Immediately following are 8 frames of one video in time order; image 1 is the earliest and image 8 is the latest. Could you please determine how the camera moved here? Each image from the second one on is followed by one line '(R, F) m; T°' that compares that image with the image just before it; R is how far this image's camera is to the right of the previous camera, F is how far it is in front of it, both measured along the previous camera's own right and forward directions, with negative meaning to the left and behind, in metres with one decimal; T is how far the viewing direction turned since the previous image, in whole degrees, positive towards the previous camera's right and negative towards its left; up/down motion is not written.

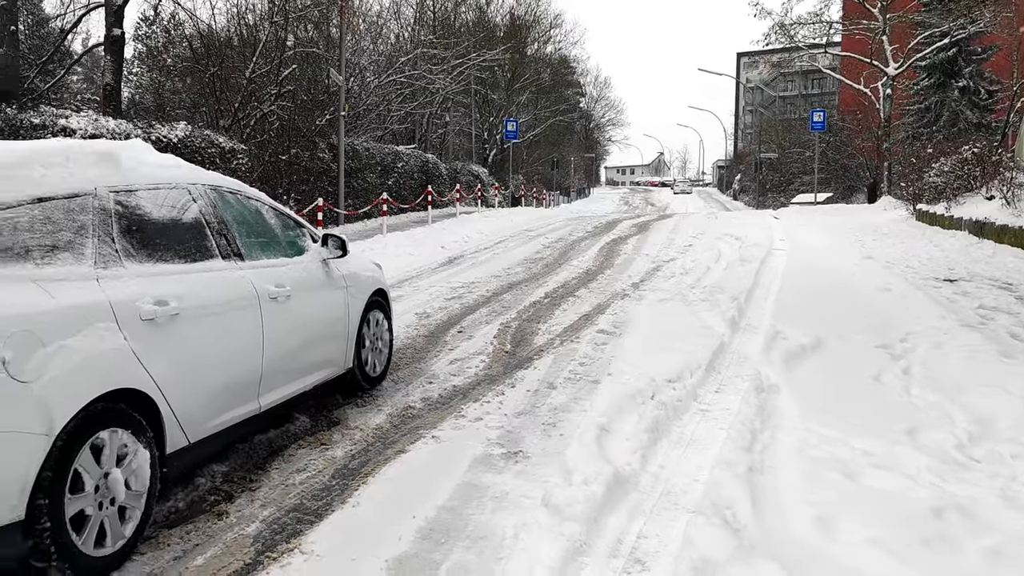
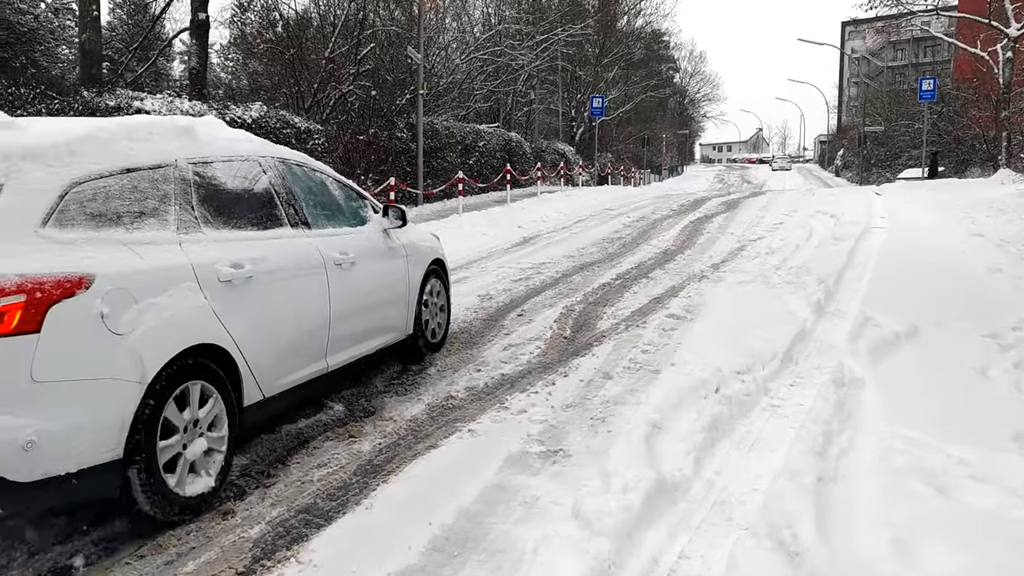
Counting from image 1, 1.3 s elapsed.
(+0.3, +0.4) m; -6°
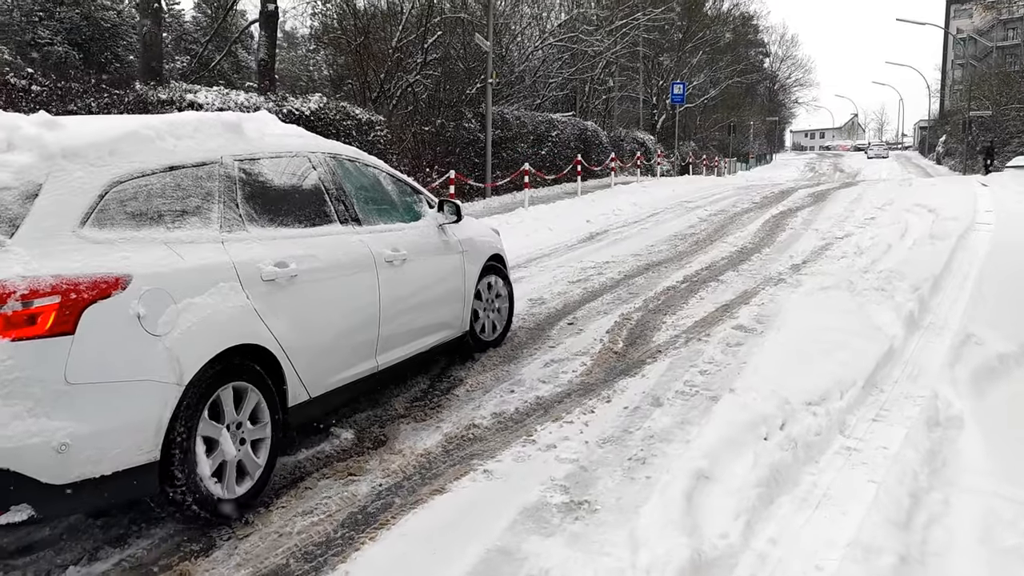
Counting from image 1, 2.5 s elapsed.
(+0.3, +0.6) m; -6°
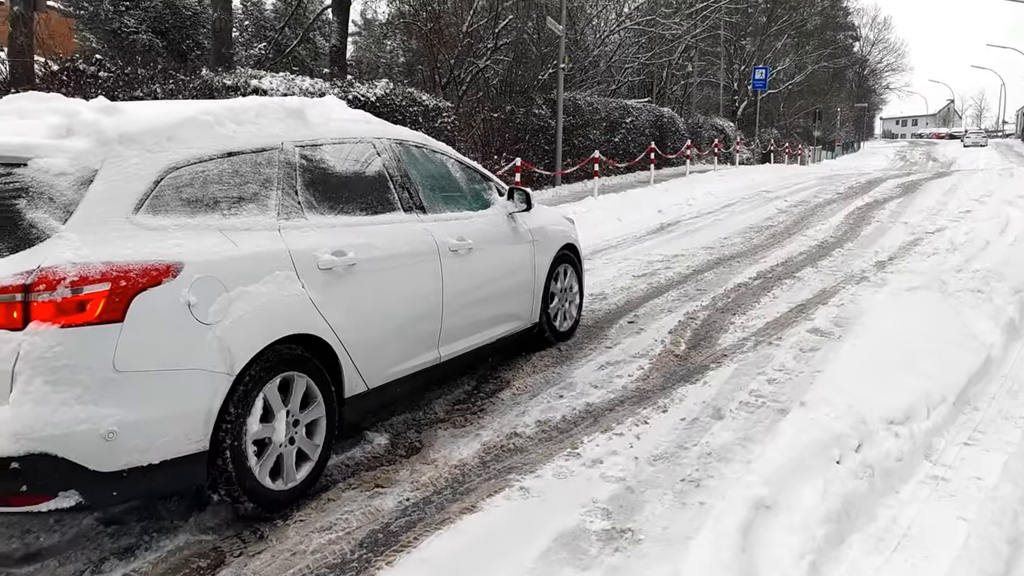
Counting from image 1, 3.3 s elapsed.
(+0.1, +0.3) m; -5°
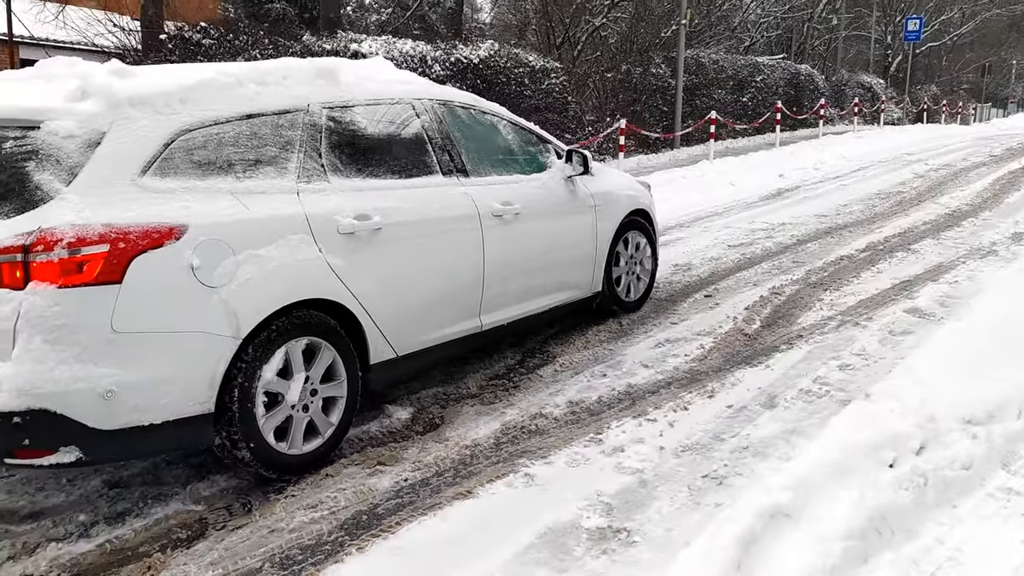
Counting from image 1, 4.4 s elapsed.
(+0.5, +0.3) m; -9°
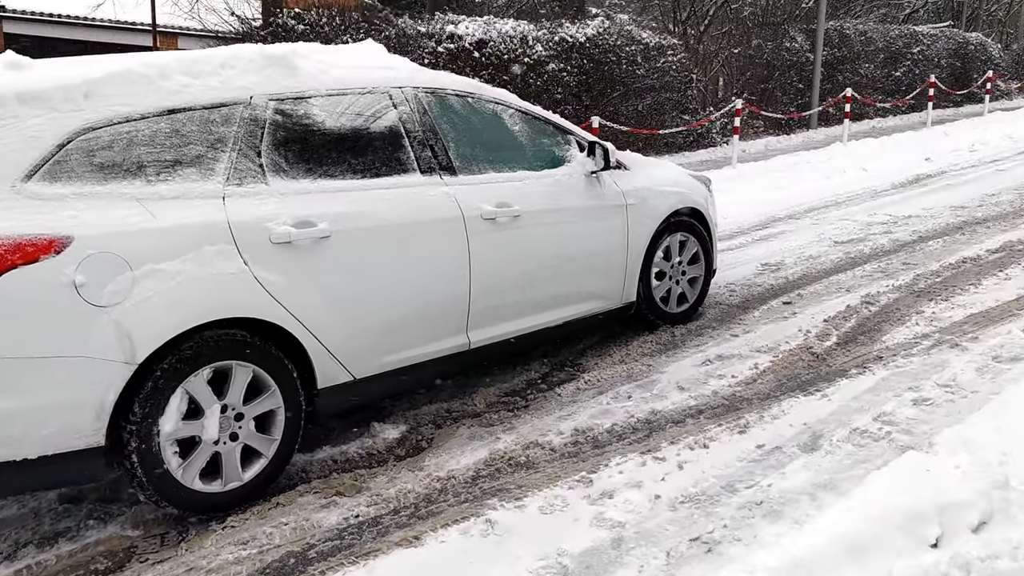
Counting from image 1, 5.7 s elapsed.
(+0.6, +0.5) m; -10°
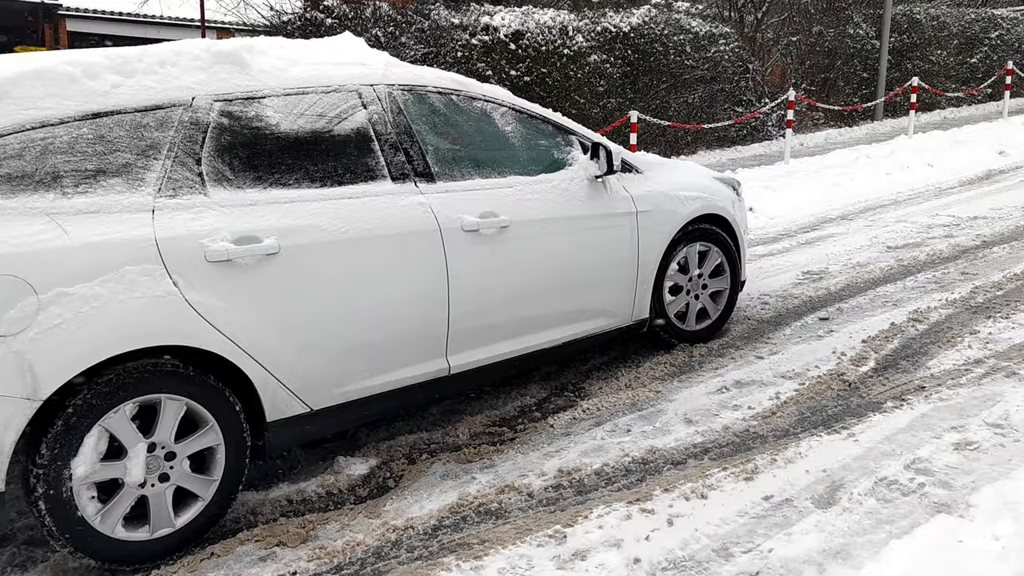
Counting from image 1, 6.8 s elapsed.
(+0.3, +0.4) m; -4°
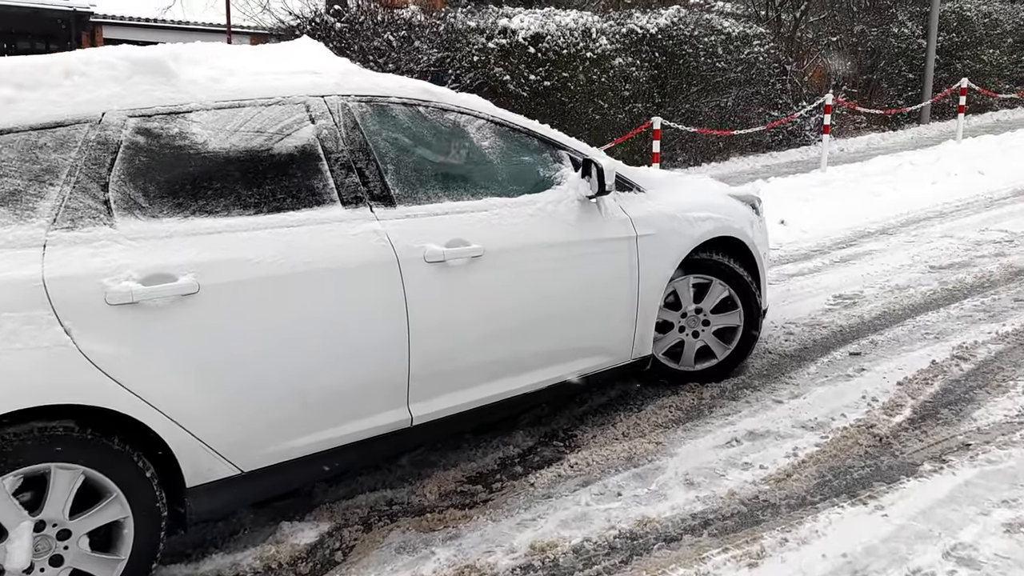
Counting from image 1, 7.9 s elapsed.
(+0.2, +0.4) m; -3°
